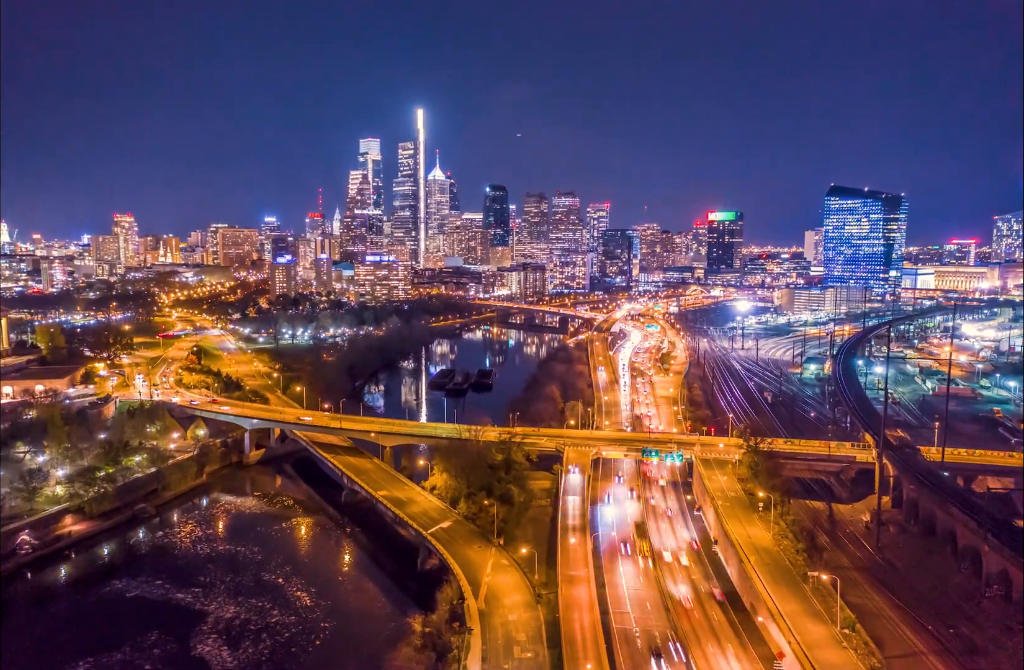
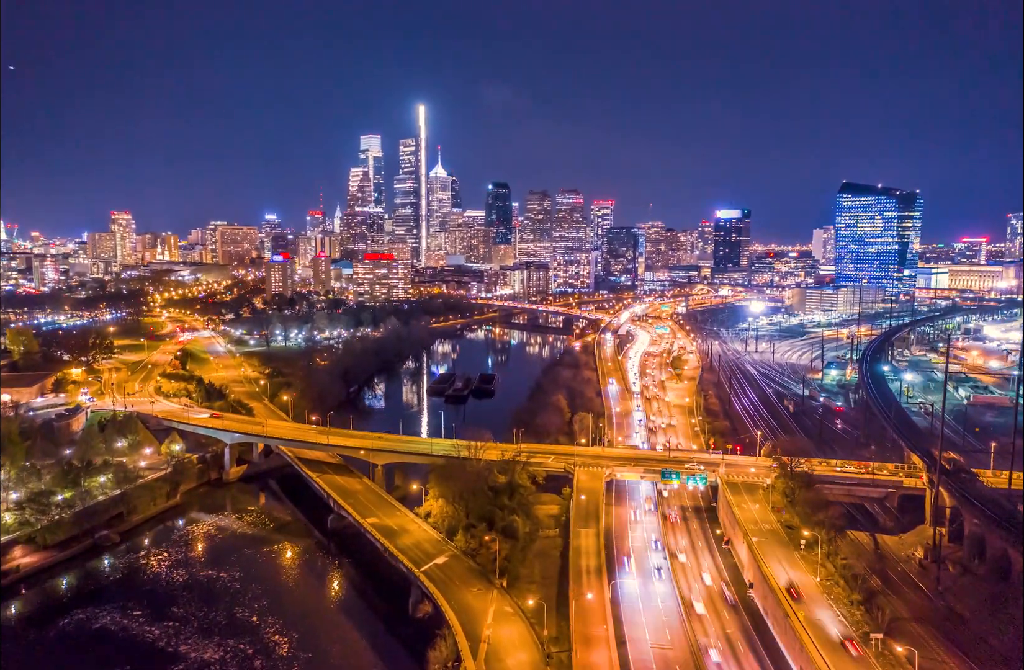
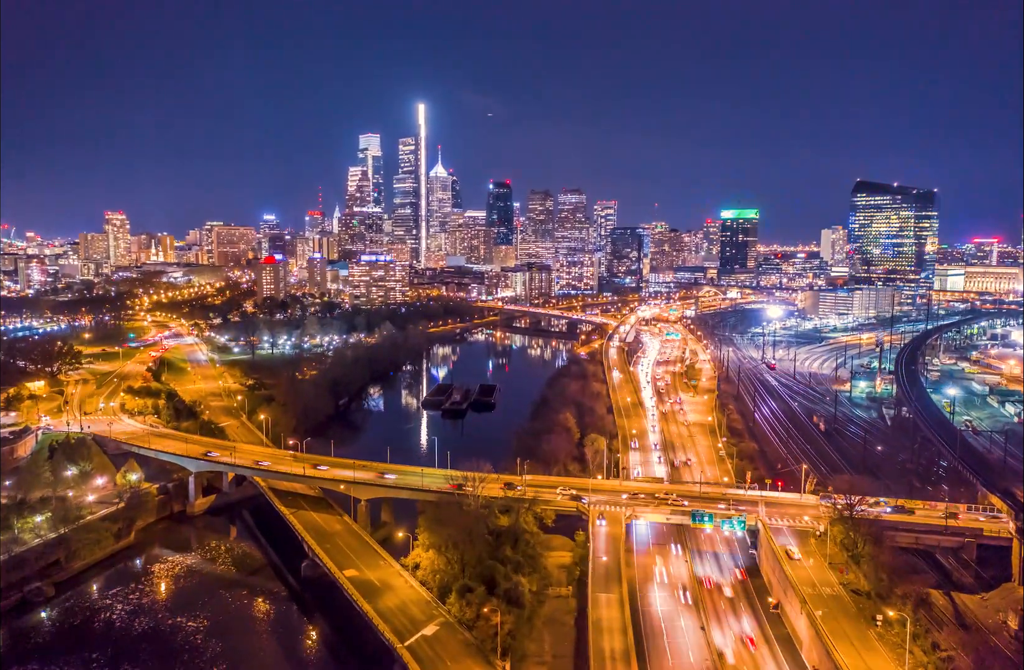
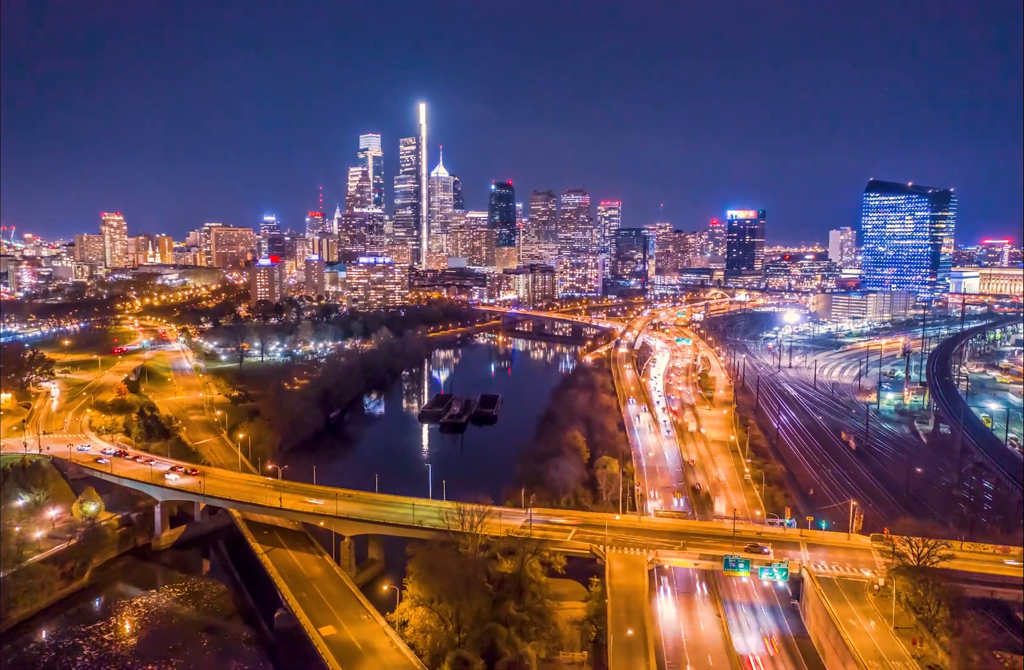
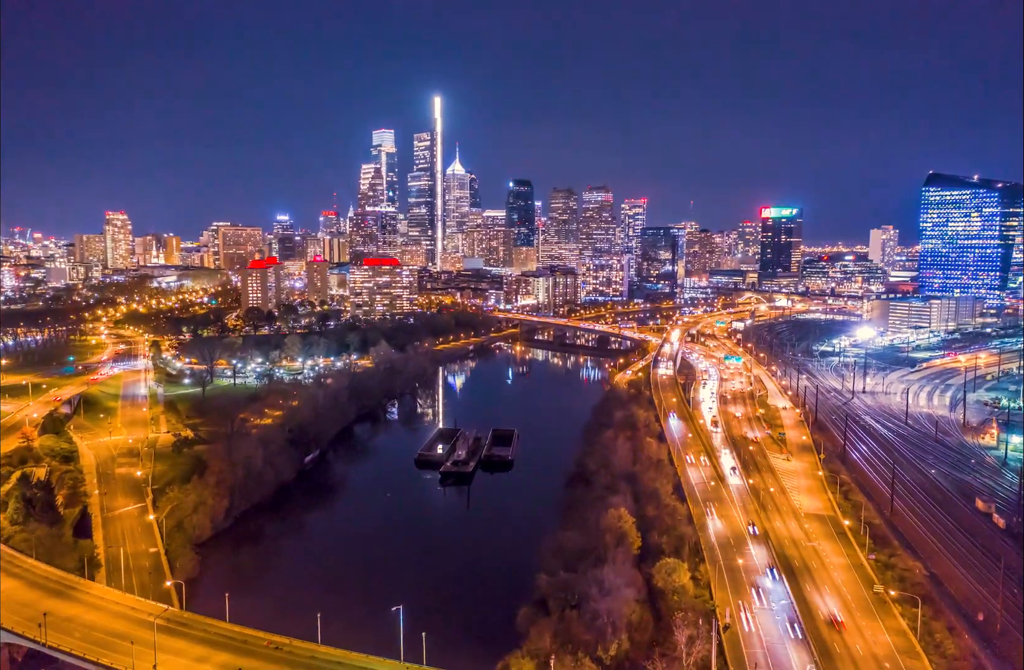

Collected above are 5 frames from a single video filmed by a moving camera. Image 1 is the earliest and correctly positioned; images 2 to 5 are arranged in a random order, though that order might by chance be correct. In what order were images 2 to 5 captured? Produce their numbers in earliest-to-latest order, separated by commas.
2, 3, 4, 5
